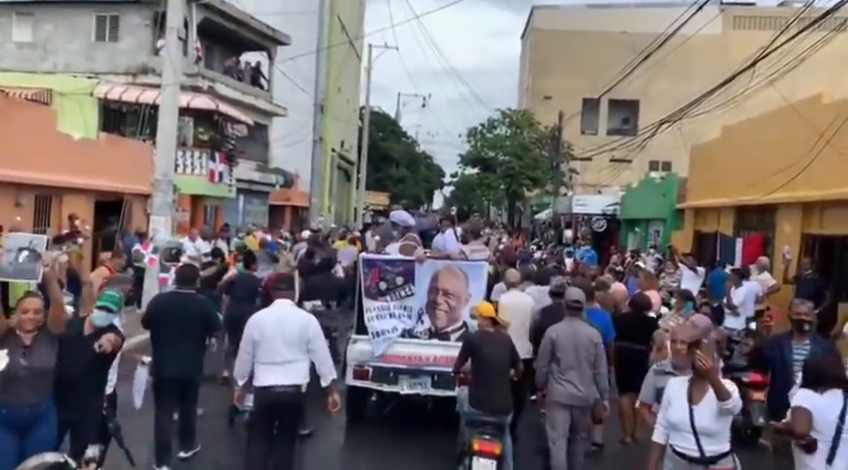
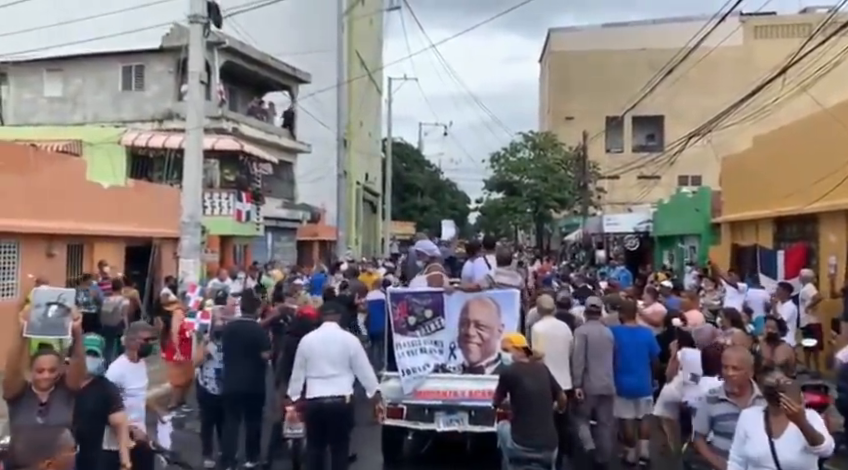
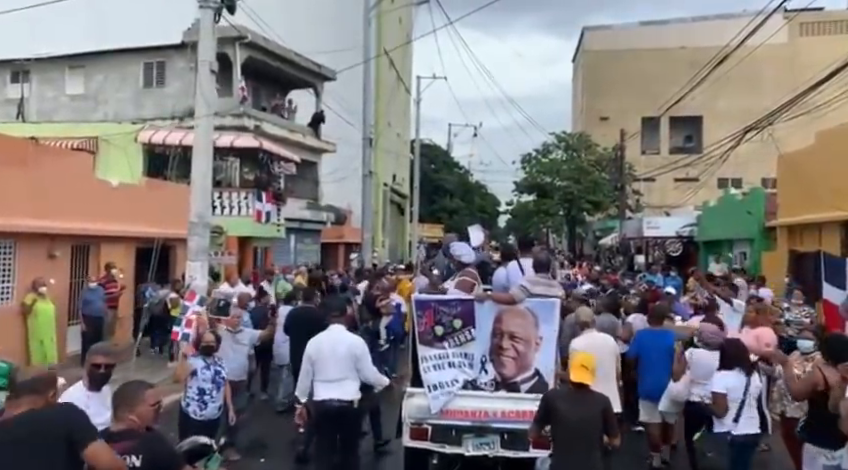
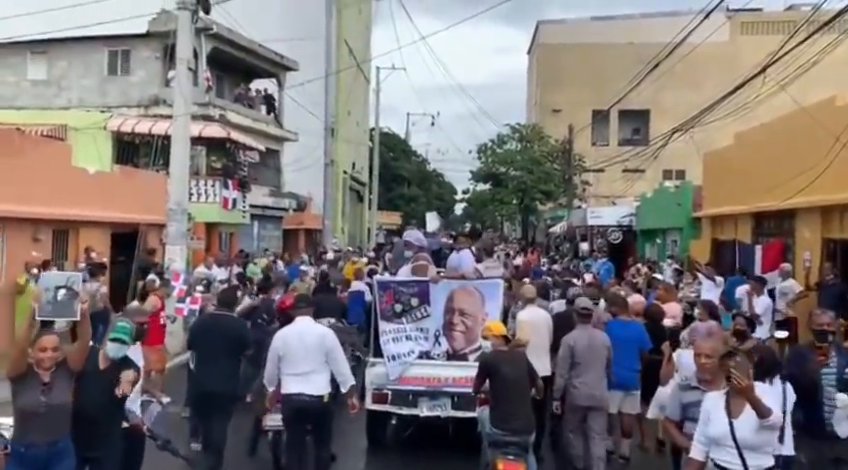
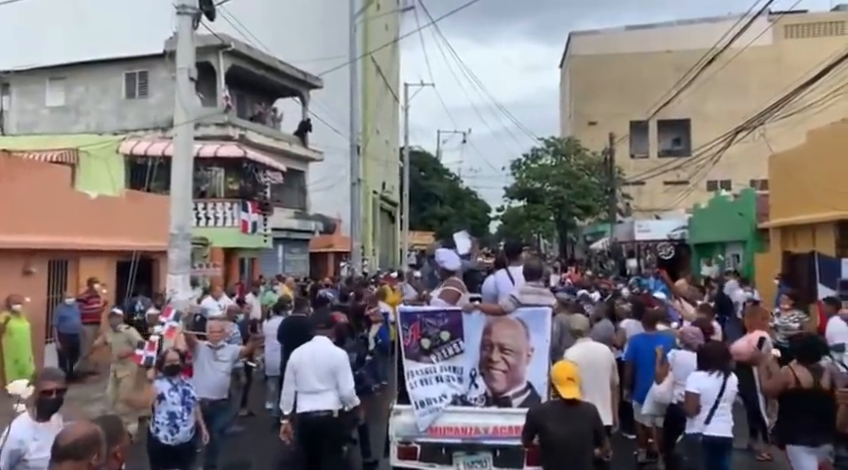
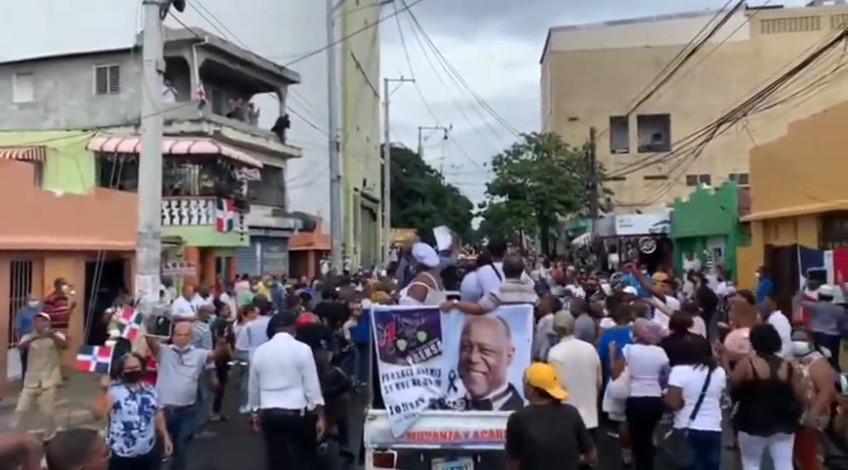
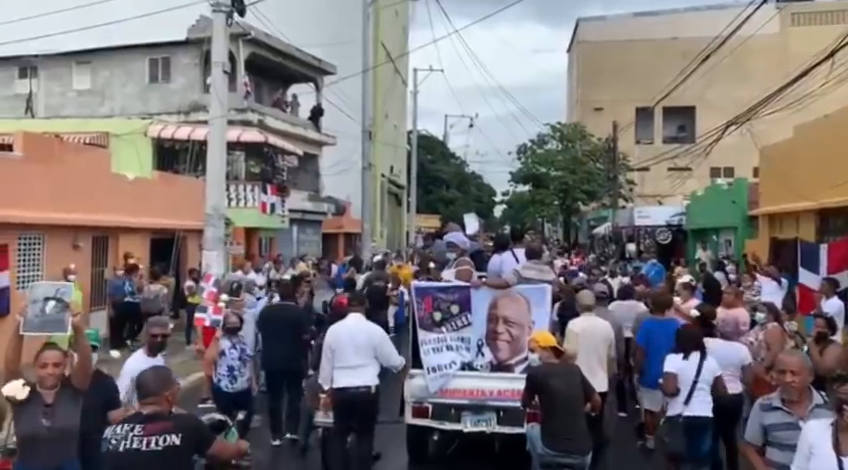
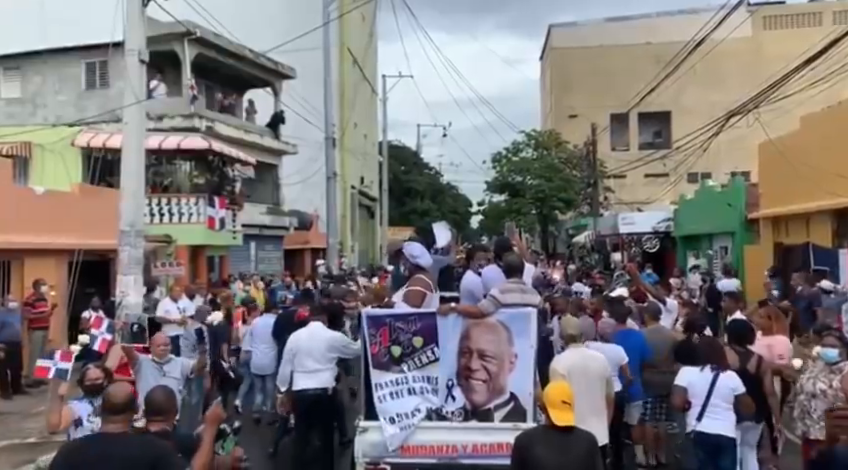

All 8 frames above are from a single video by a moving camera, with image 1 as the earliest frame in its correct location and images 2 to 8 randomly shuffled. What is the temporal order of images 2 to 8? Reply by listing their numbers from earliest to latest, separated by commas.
4, 2, 7, 3, 5, 6, 8
